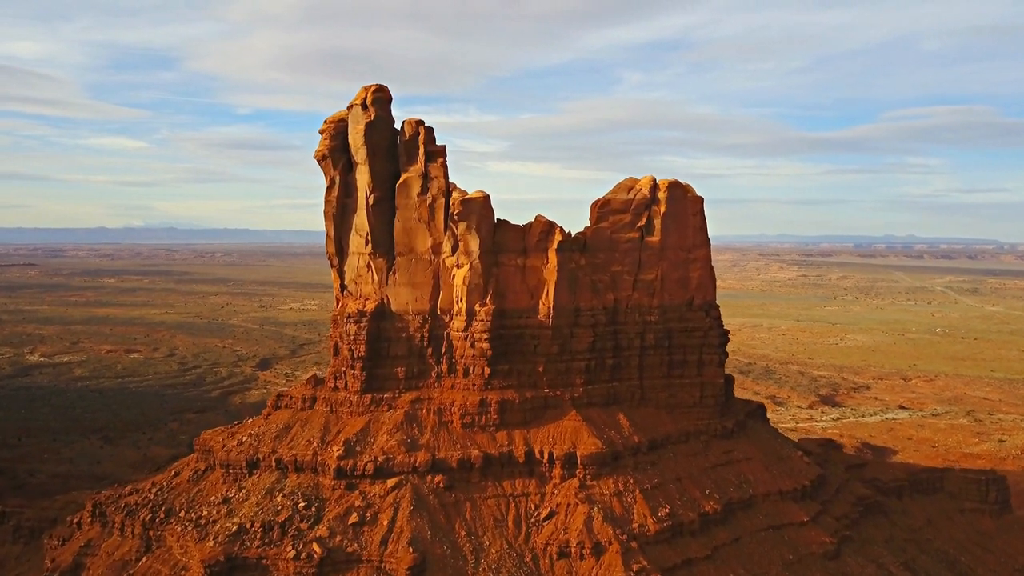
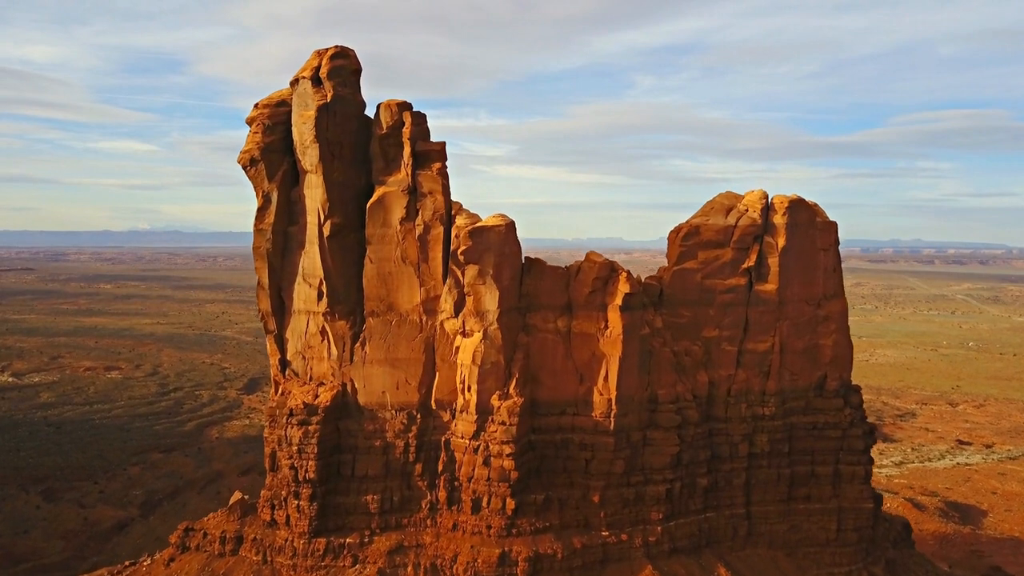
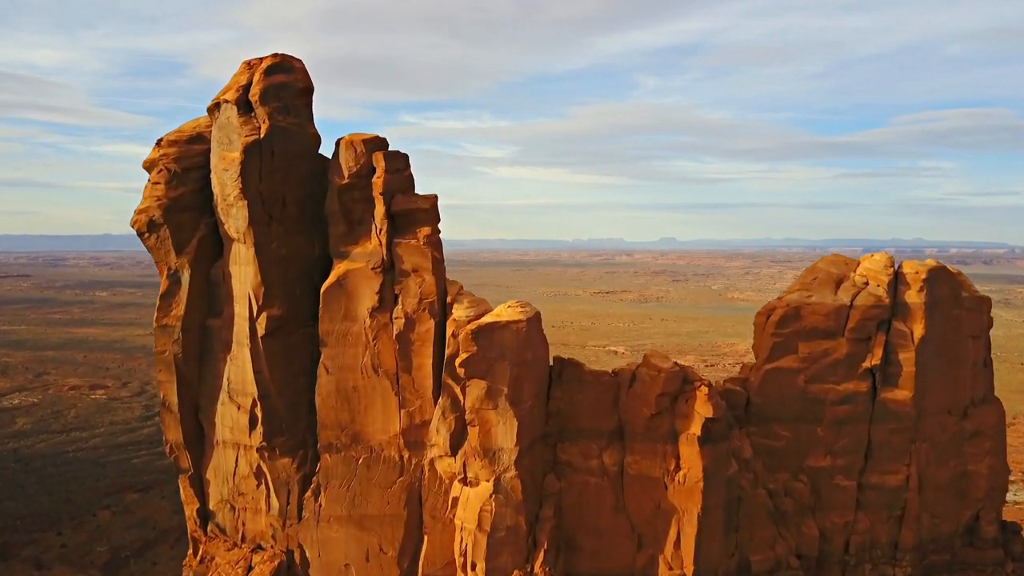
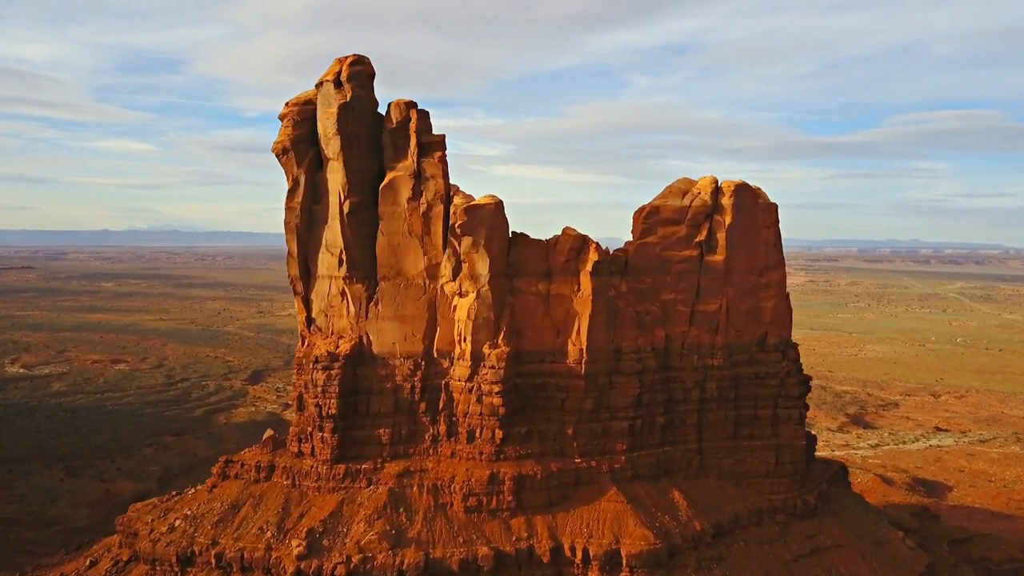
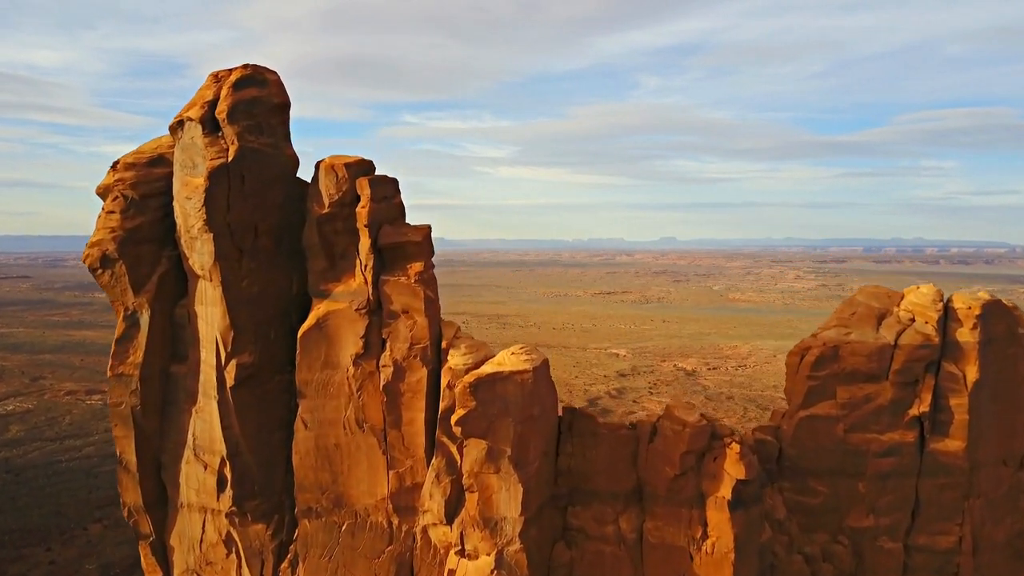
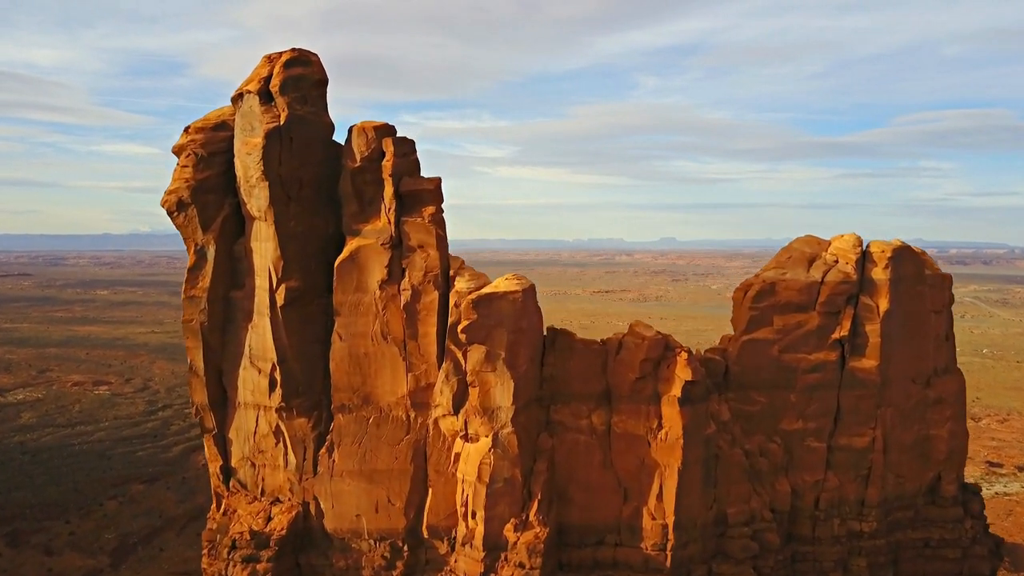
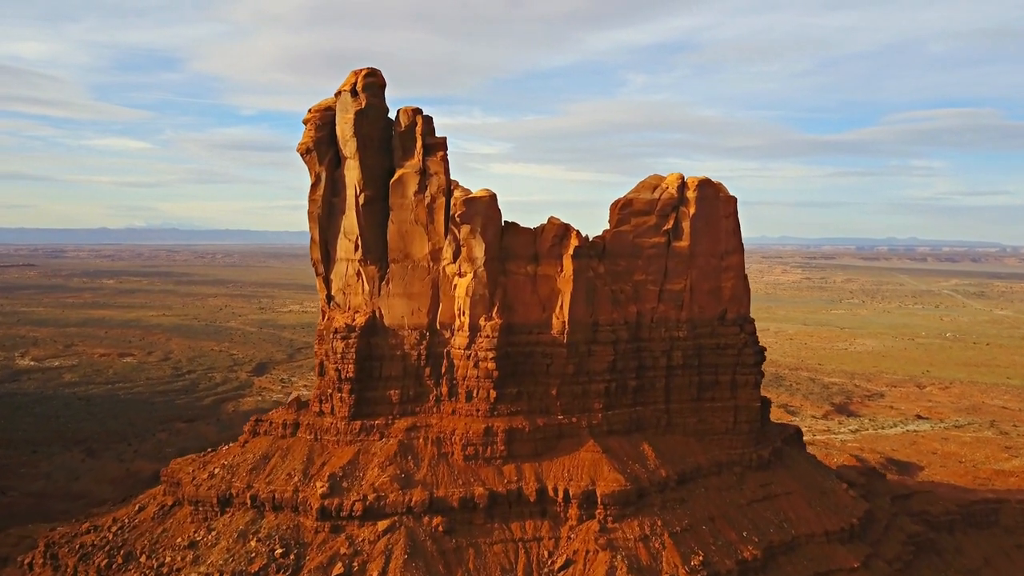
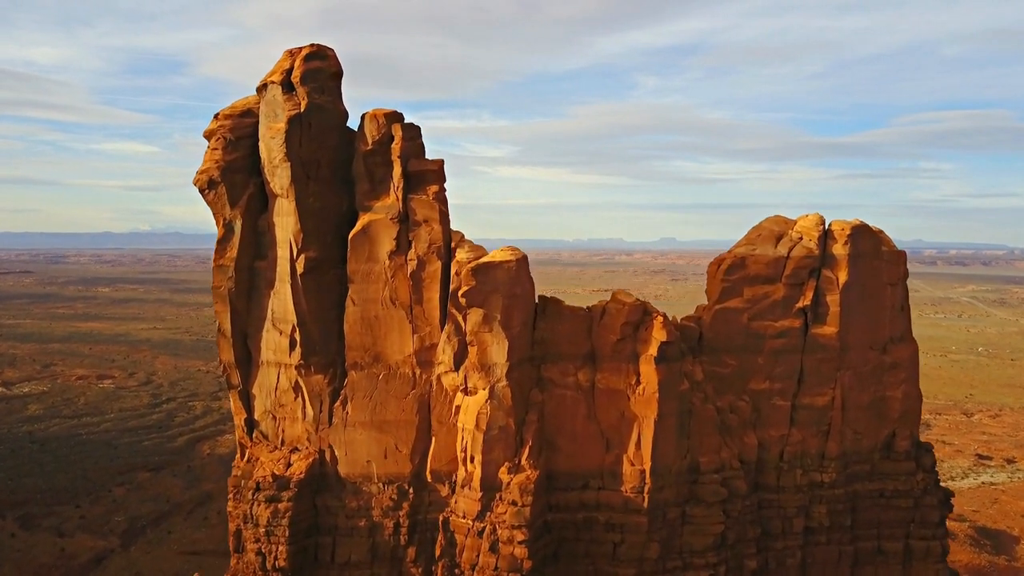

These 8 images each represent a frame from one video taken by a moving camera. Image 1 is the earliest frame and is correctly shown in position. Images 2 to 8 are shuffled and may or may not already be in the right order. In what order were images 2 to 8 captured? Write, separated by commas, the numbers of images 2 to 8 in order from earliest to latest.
7, 4, 2, 8, 6, 3, 5
